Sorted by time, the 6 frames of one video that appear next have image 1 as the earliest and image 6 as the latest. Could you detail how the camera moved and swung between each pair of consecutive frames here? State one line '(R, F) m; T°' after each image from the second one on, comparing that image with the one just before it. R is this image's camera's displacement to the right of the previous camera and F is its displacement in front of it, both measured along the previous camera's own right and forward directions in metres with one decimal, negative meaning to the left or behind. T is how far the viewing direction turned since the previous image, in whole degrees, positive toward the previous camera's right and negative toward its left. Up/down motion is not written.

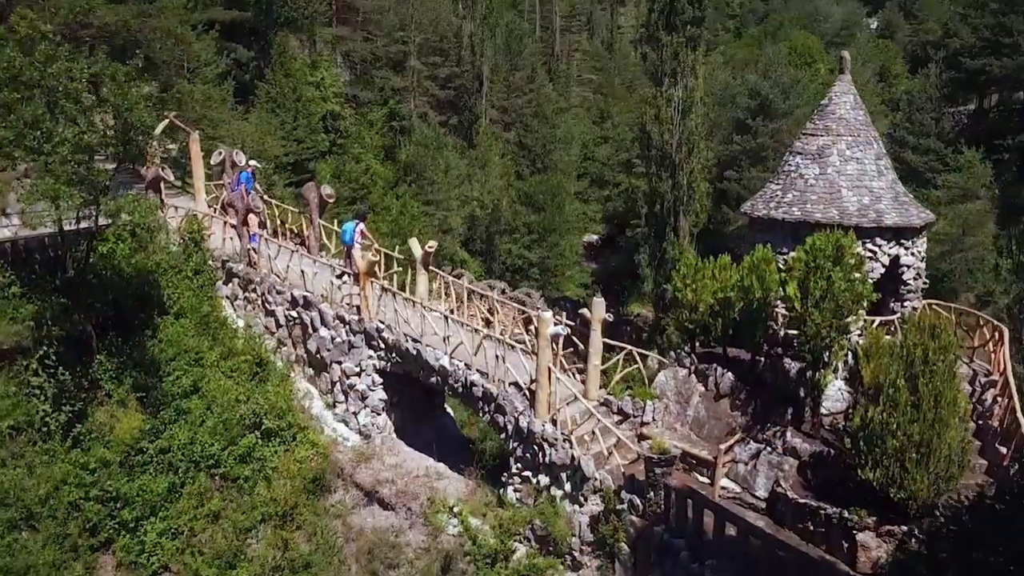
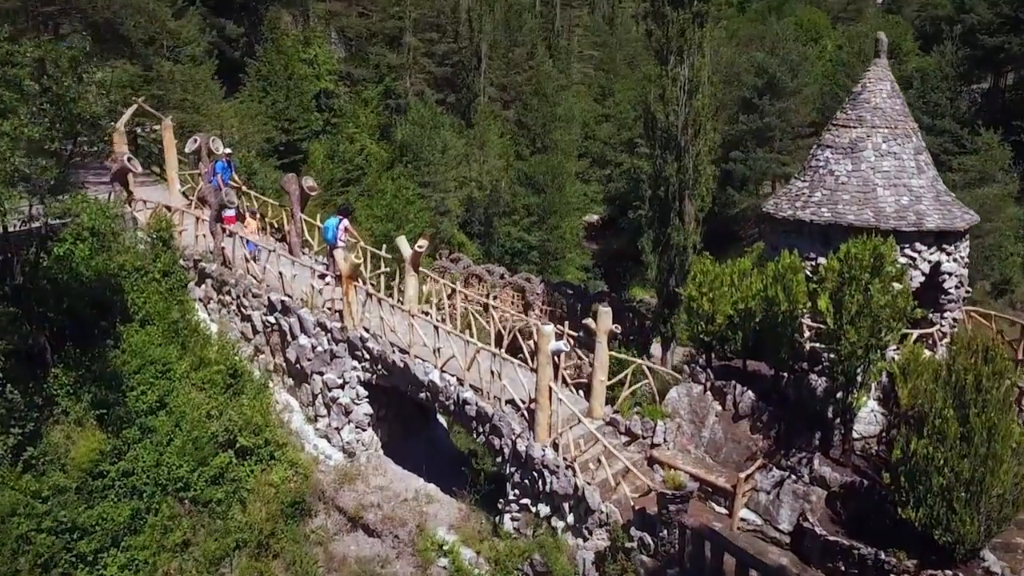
(0.0, +1.1) m; 0°
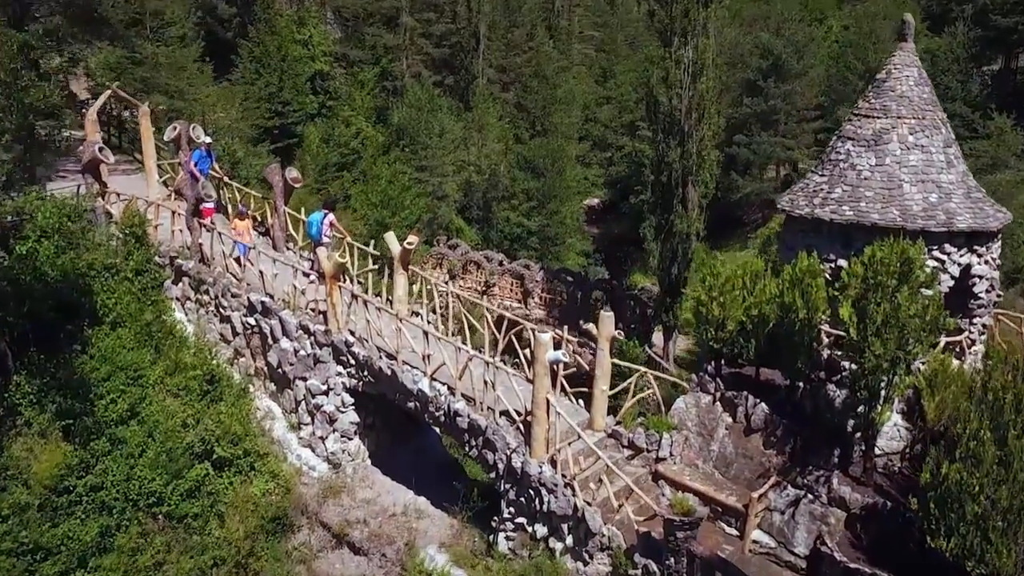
(+0.1, +0.7) m; 0°
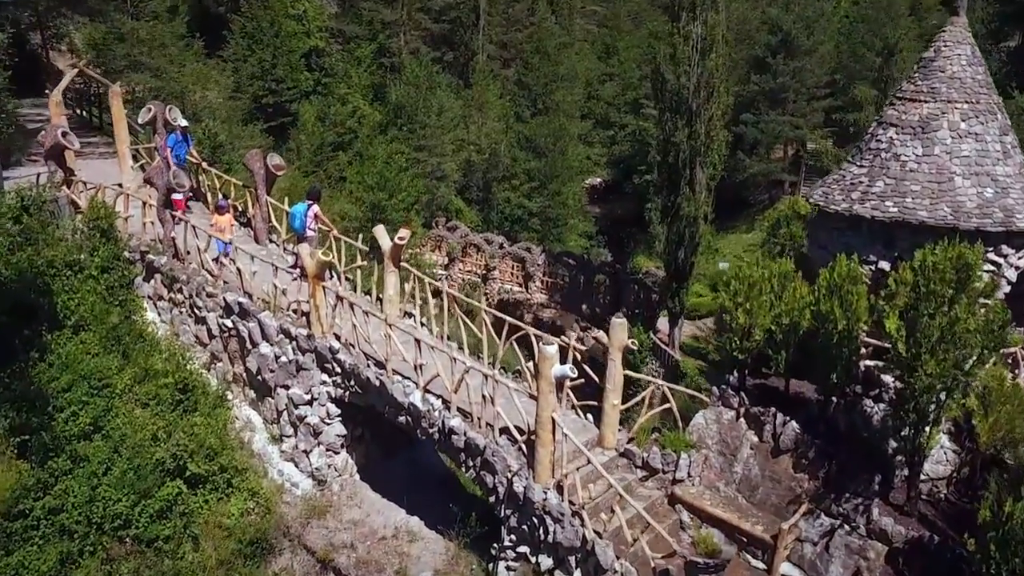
(0.0, +1.0) m; 0°
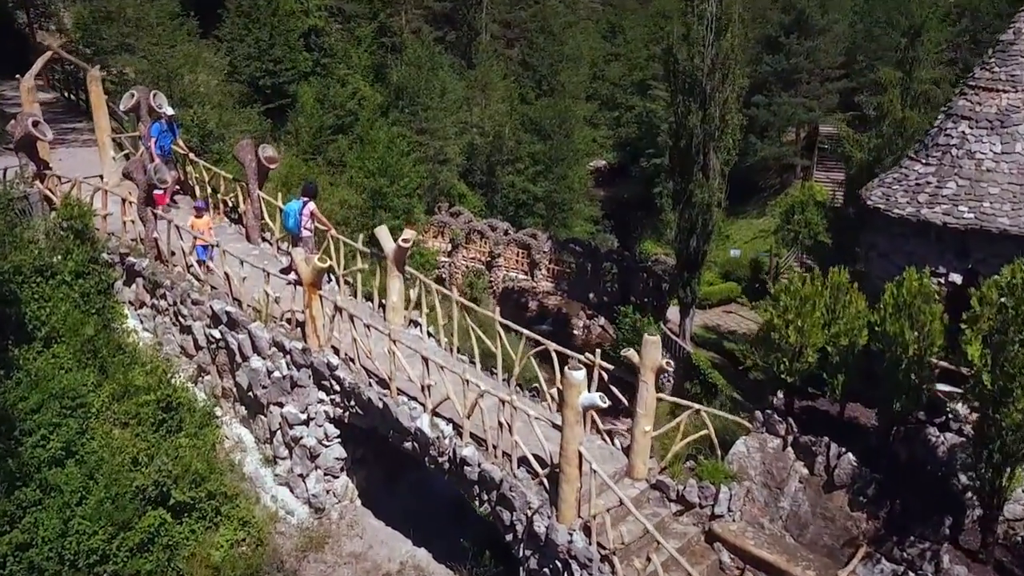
(-0.2, +0.9) m; 0°
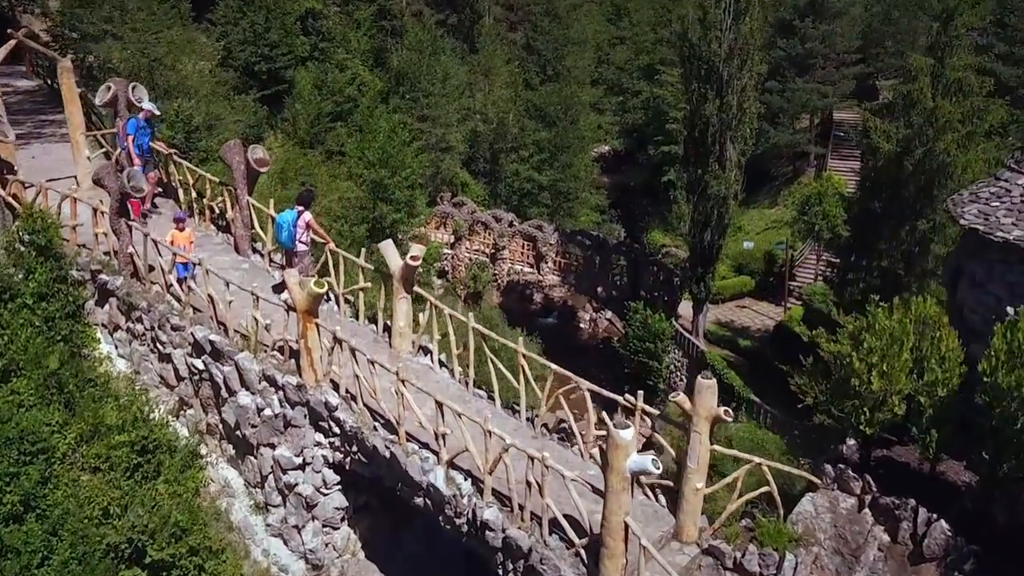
(-0.2, +1.1) m; 0°
